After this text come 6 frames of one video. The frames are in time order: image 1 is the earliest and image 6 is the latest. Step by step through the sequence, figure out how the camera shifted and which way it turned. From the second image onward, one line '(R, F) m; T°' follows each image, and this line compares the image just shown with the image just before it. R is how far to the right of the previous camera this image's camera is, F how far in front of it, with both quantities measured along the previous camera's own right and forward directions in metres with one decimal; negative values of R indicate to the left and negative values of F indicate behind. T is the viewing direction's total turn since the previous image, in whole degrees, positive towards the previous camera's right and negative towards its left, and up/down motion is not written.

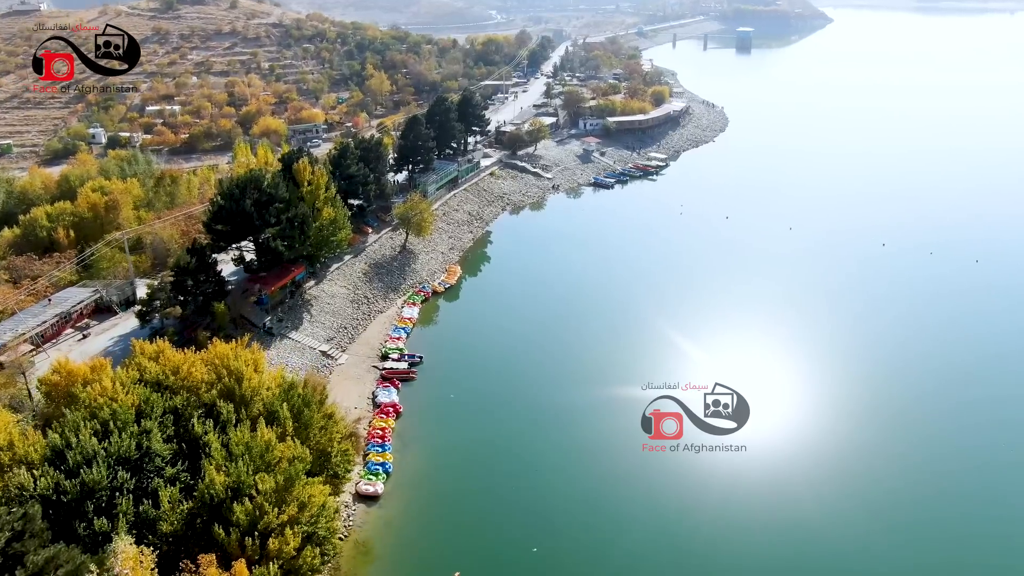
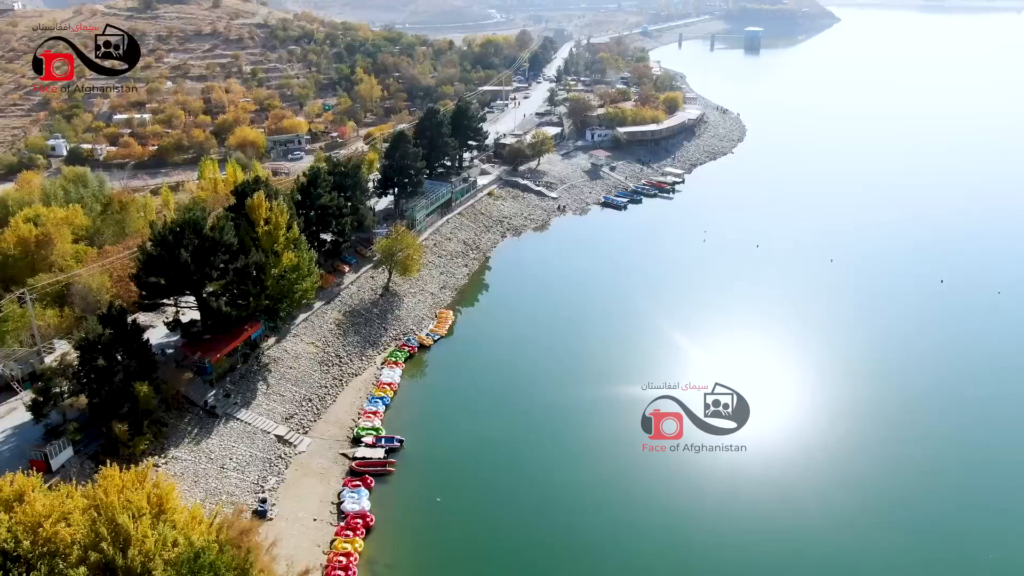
(-0.1, +6.0) m; 0°
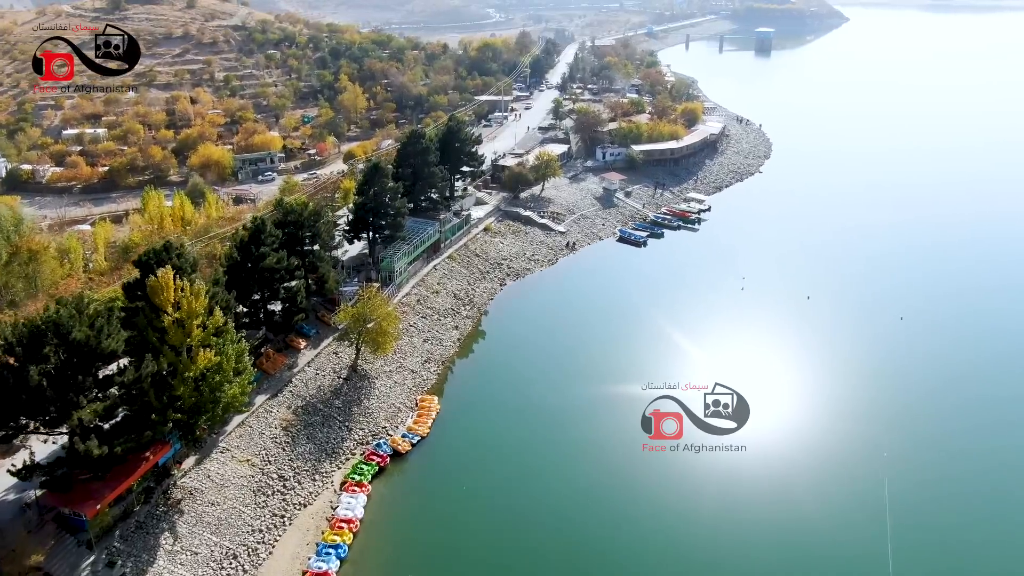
(-0.1, +7.4) m; 0°
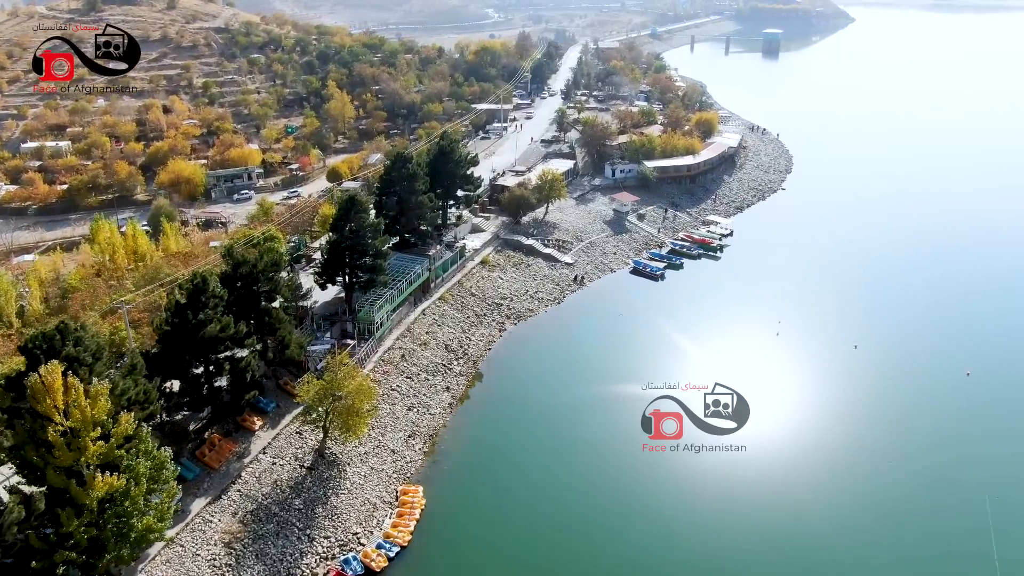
(-0.1, +4.9) m; 0°
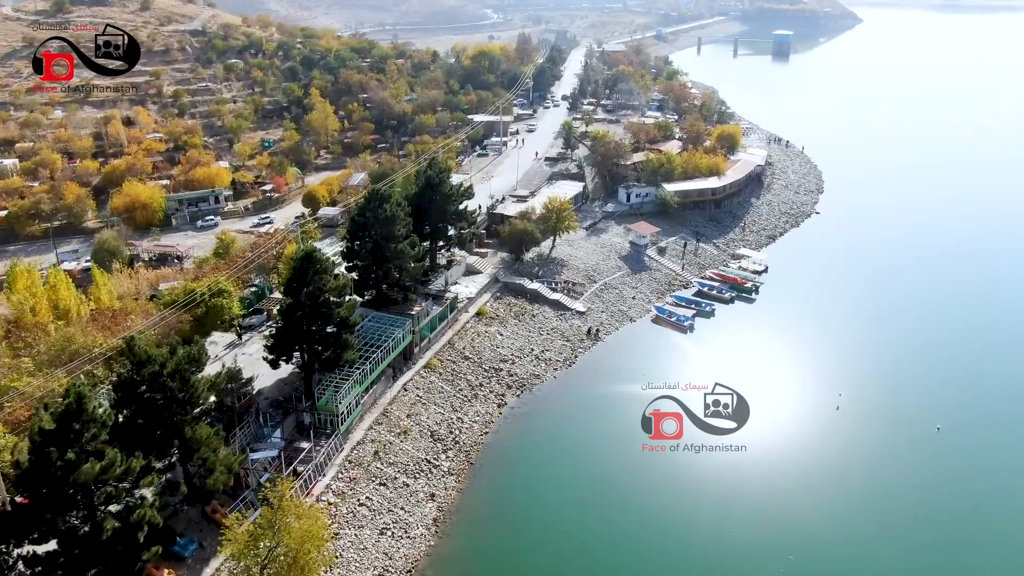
(-0.1, +5.9) m; 0°
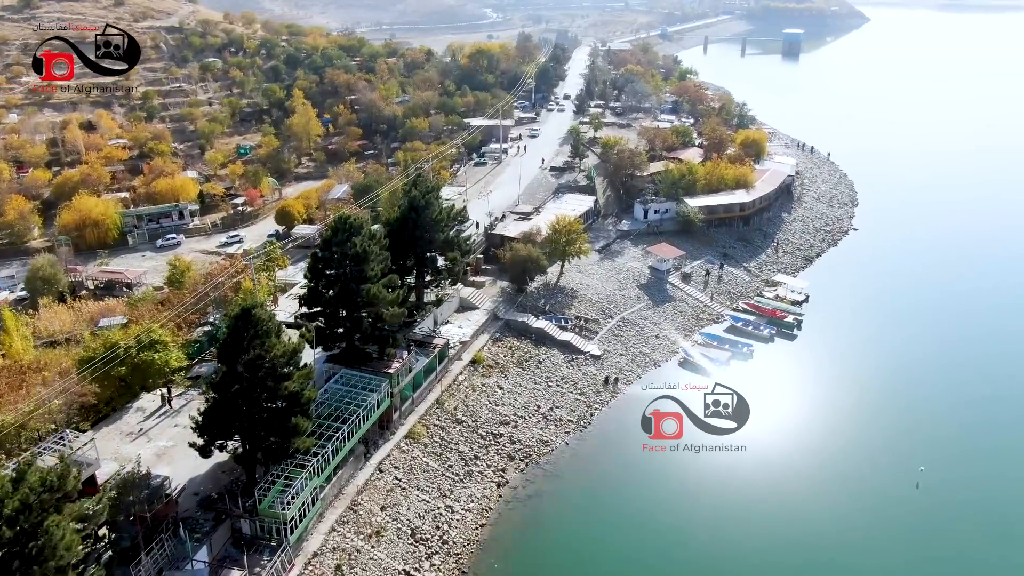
(-0.1, +5.2) m; 0°
